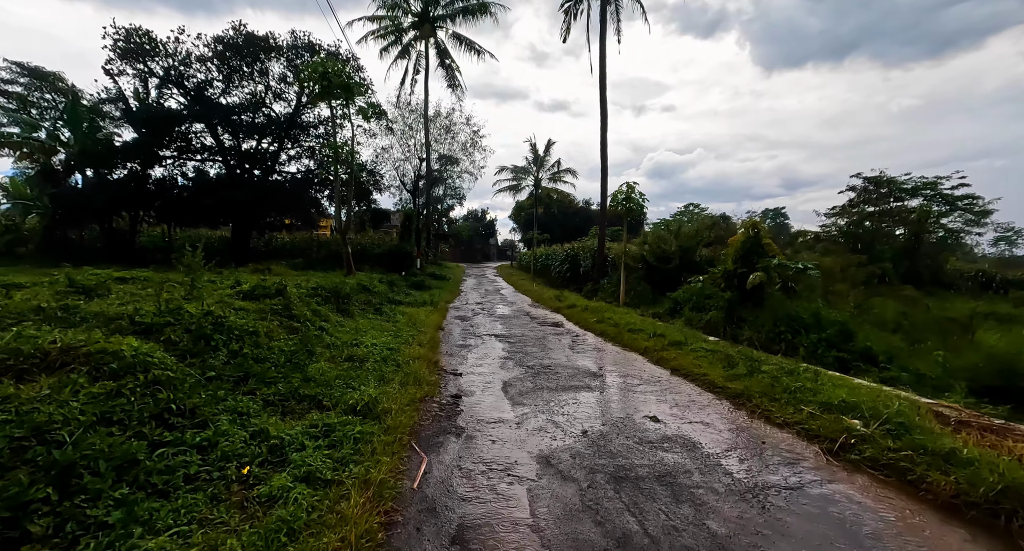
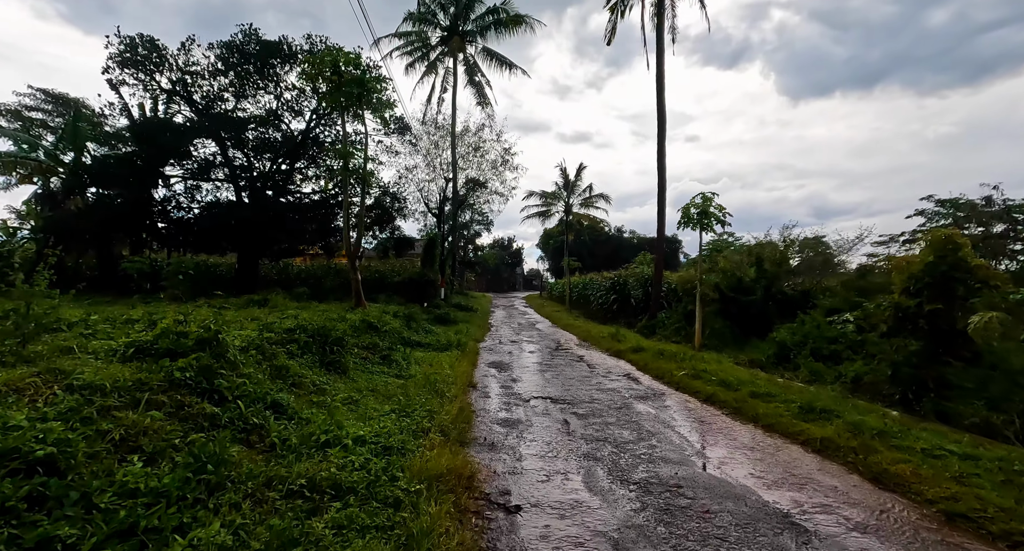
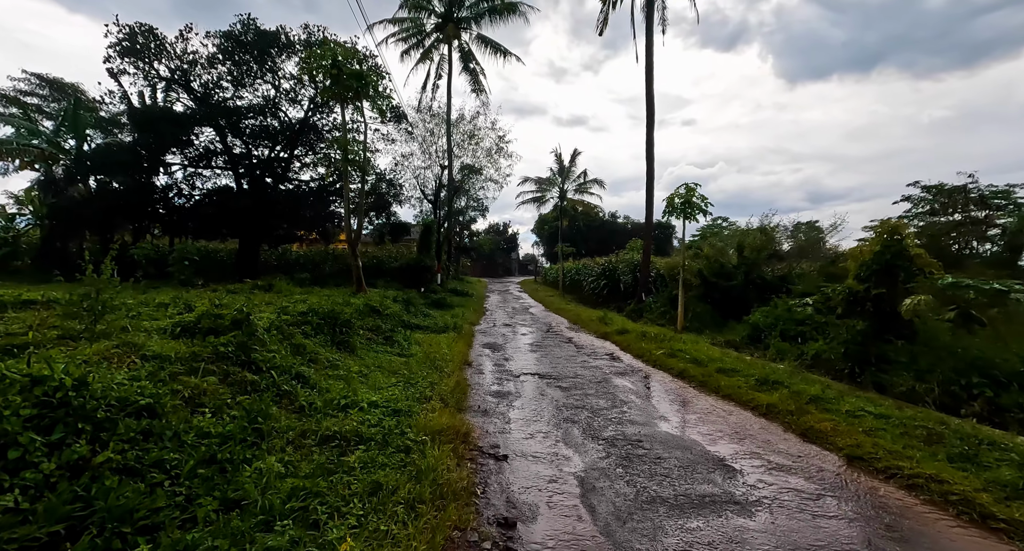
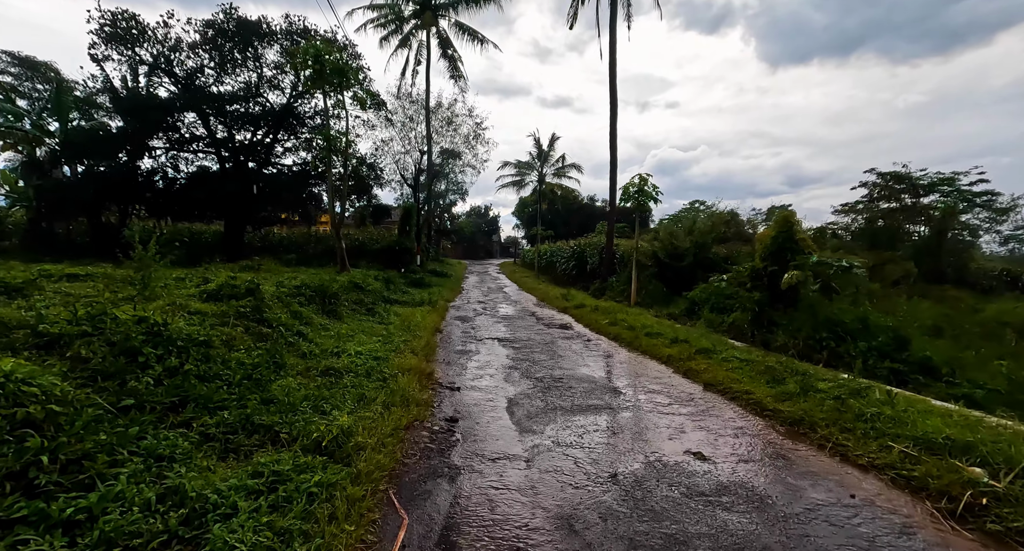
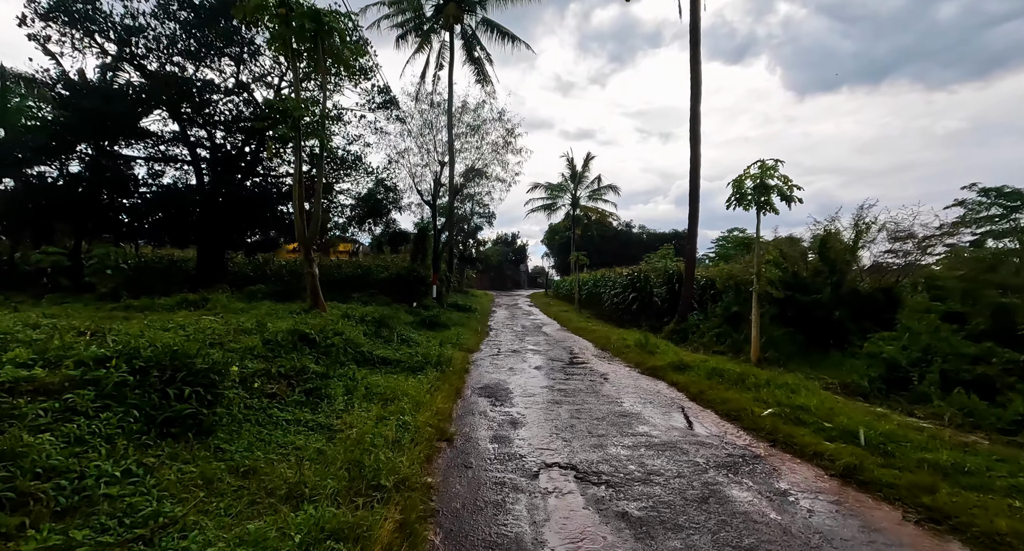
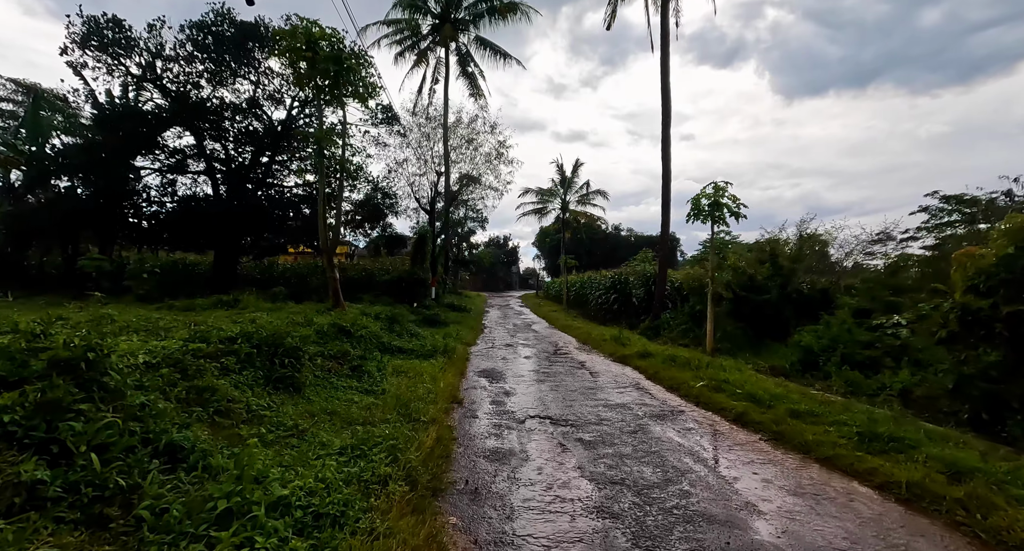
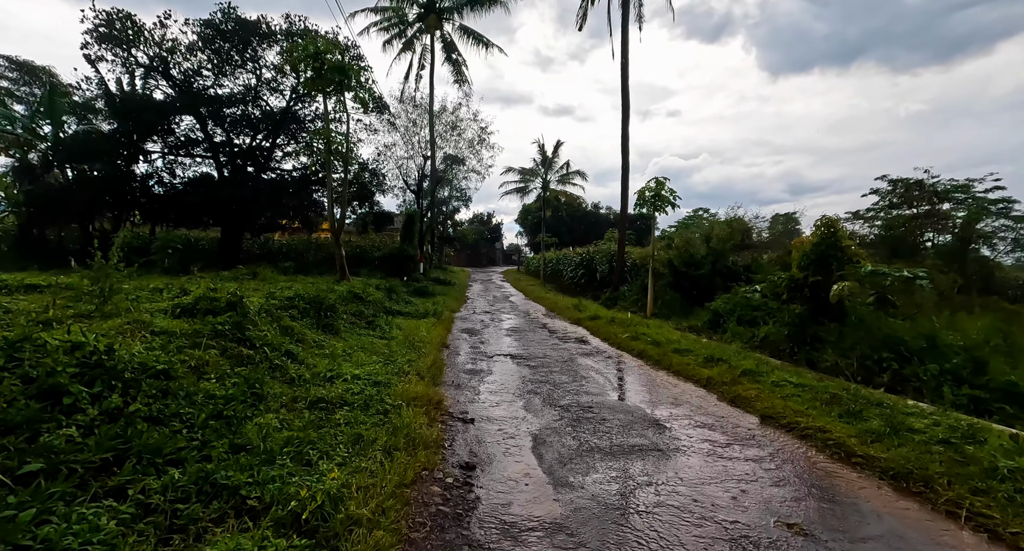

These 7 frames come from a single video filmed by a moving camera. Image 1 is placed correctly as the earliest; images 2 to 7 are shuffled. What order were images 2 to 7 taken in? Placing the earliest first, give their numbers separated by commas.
4, 7, 3, 2, 6, 5
